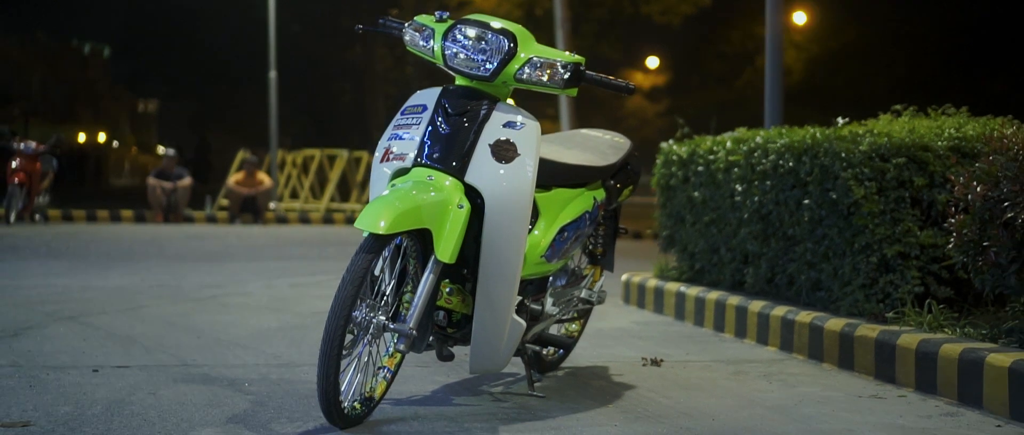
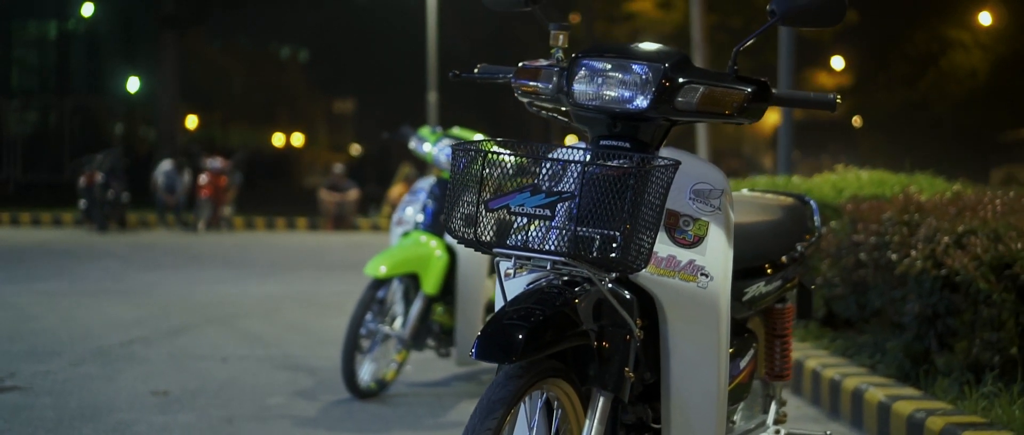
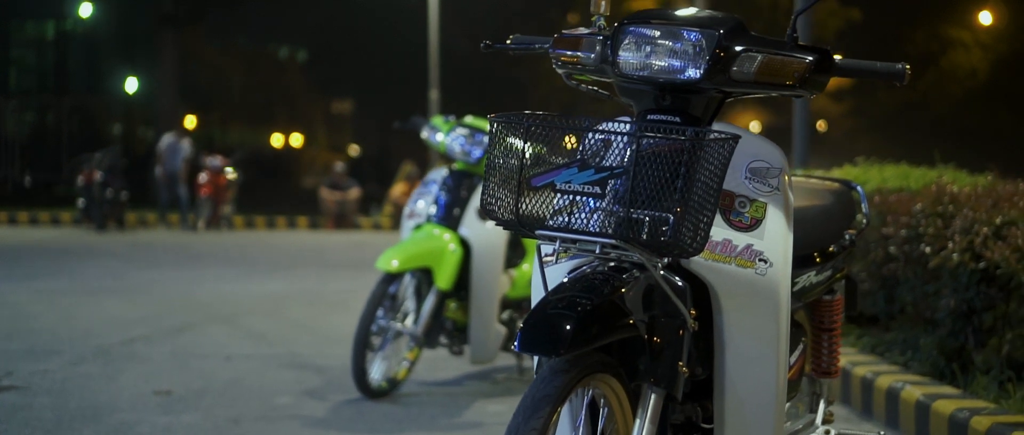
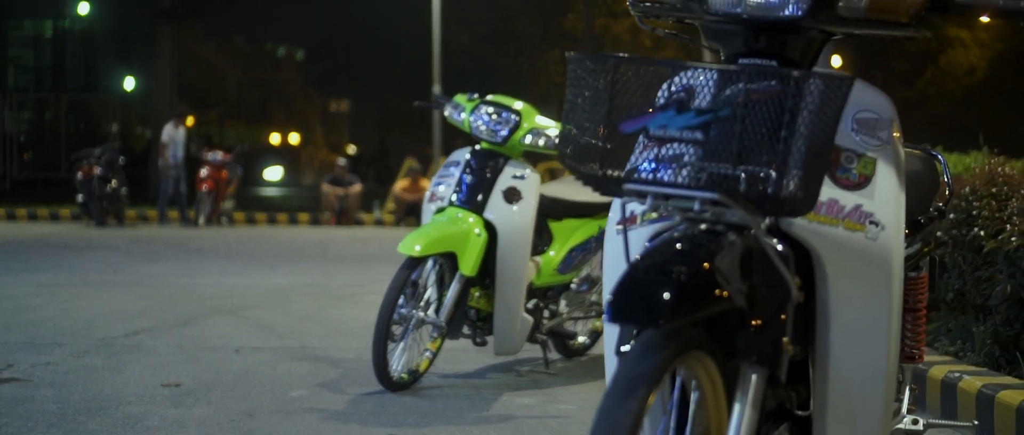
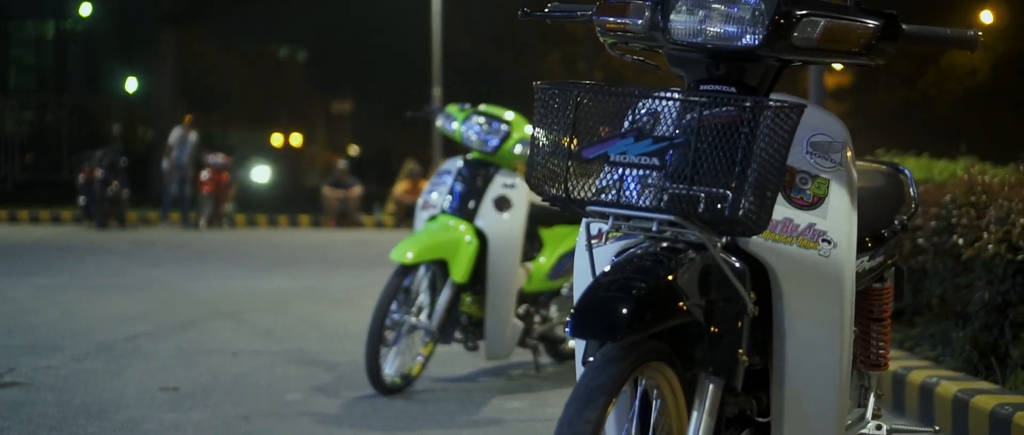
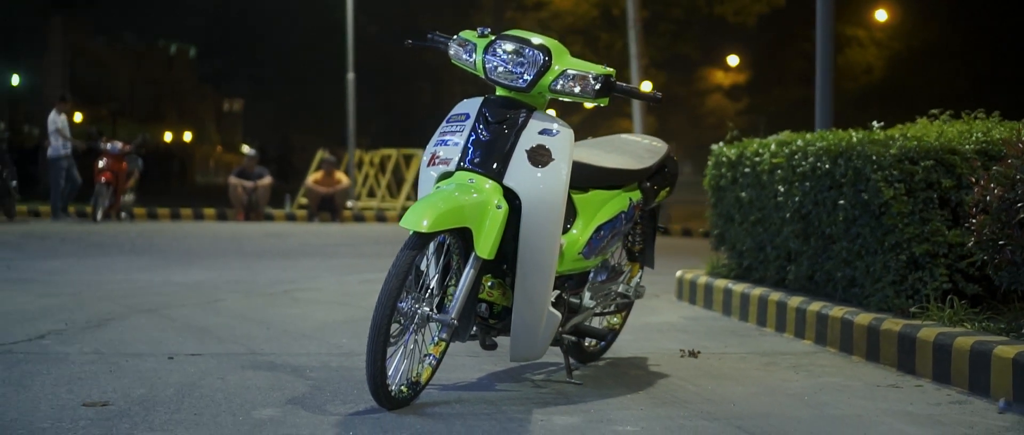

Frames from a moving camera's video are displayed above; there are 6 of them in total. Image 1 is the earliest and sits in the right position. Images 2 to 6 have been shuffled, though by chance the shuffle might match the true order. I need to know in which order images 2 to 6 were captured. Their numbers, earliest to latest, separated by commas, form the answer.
6, 4, 5, 3, 2
